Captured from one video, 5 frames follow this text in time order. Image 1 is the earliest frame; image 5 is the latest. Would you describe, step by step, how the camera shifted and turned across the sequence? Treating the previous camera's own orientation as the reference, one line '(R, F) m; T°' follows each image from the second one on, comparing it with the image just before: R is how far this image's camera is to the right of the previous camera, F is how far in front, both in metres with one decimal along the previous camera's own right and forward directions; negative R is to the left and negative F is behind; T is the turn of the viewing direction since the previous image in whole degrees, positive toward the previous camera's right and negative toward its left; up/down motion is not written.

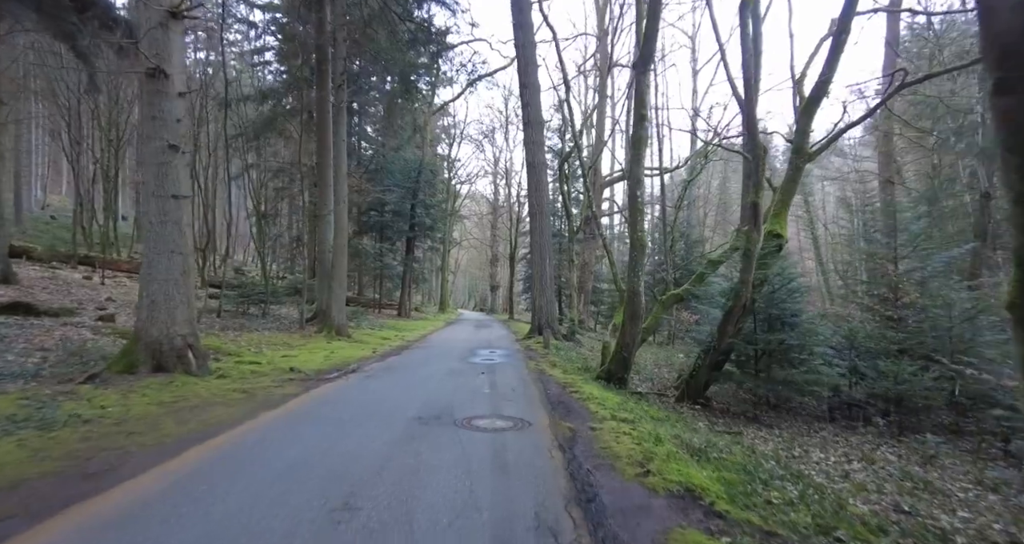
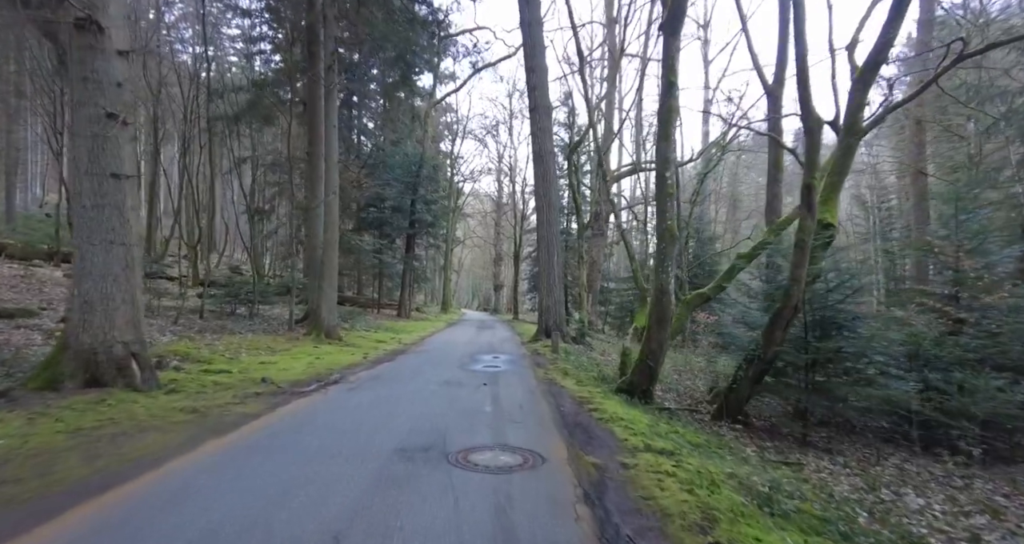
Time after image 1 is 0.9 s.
(0.0, +1.2) m; 0°
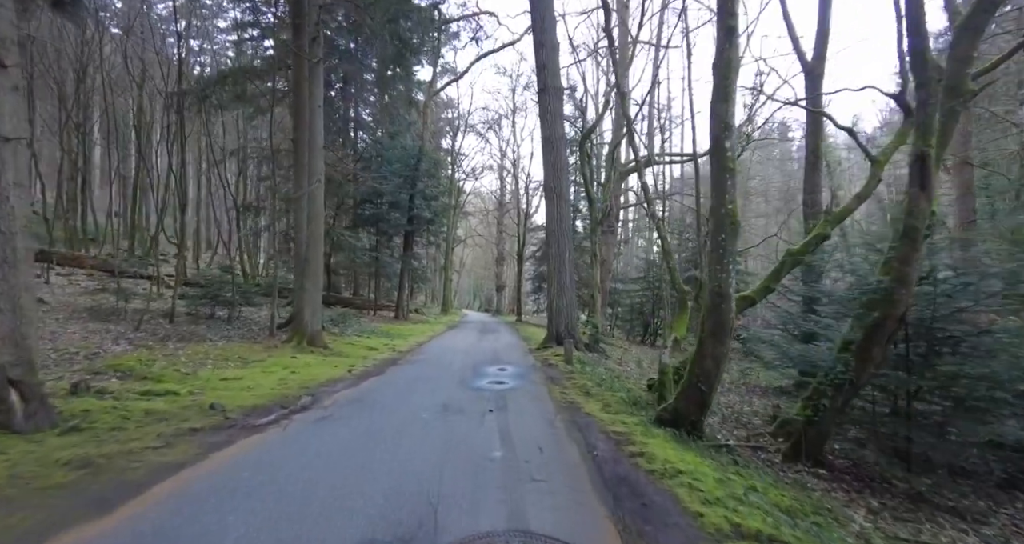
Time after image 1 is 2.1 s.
(-0.2, +1.5) m; 0°
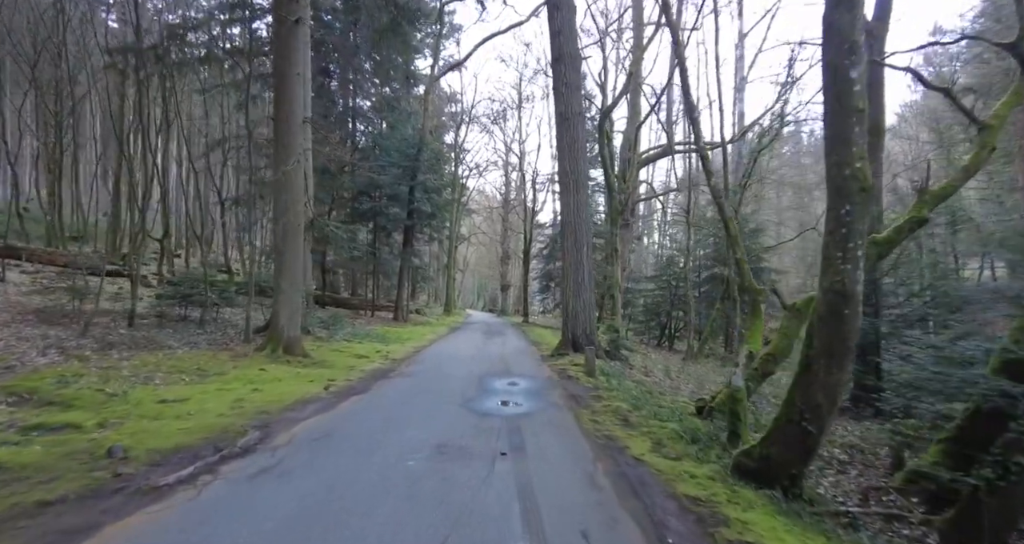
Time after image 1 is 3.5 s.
(-0.2, +1.7) m; 0°
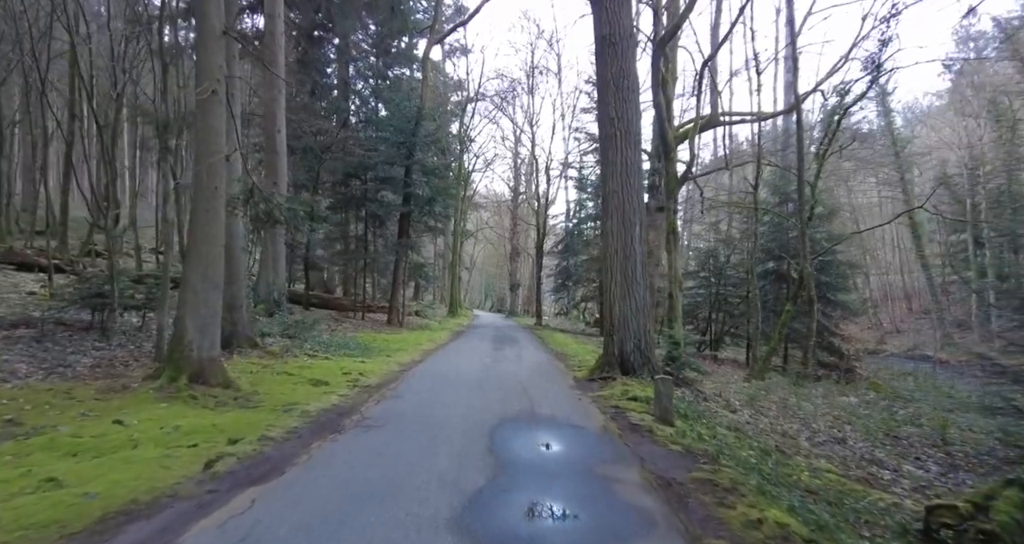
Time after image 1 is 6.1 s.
(-0.3, +3.6) m; -1°
